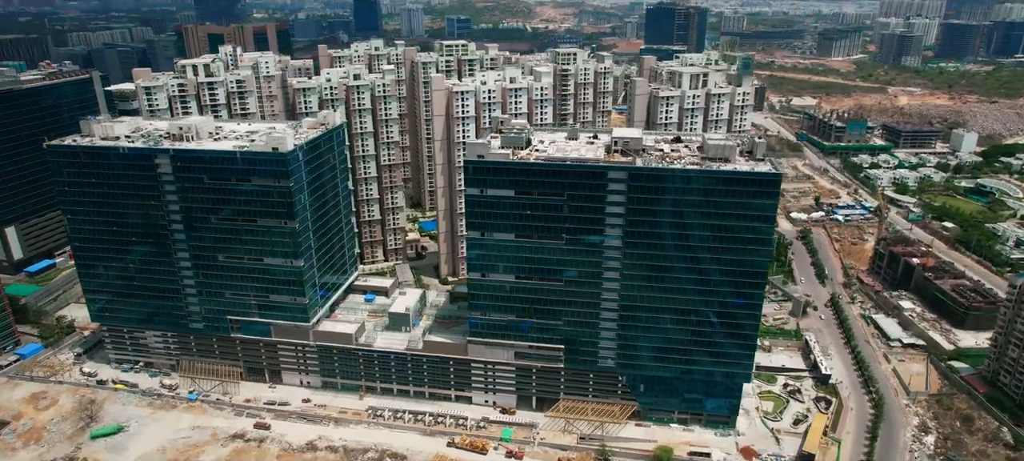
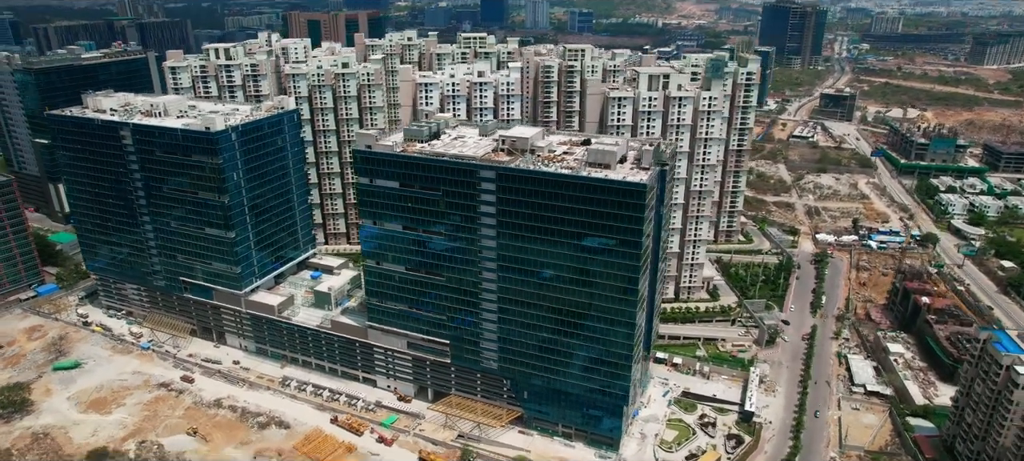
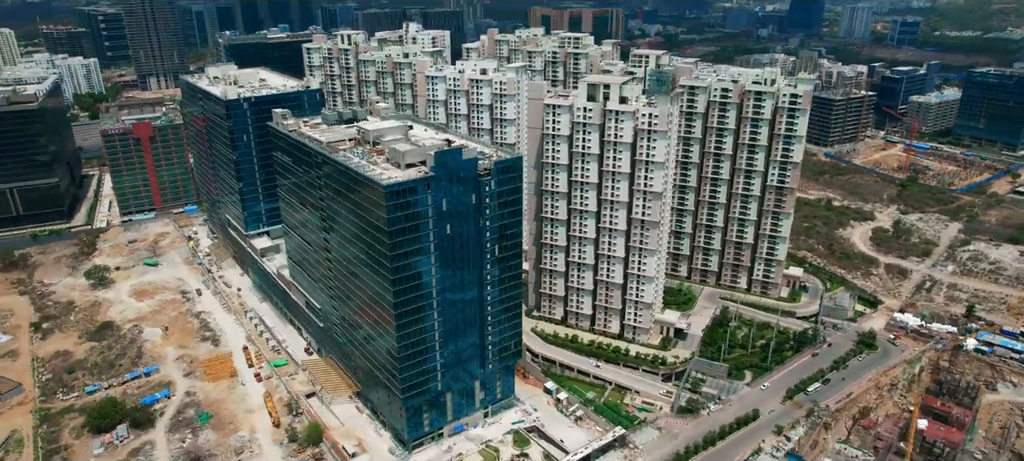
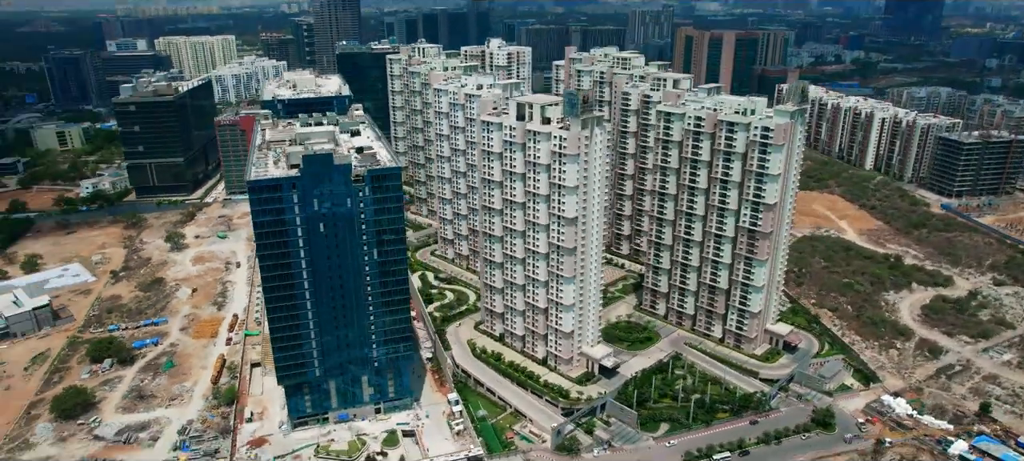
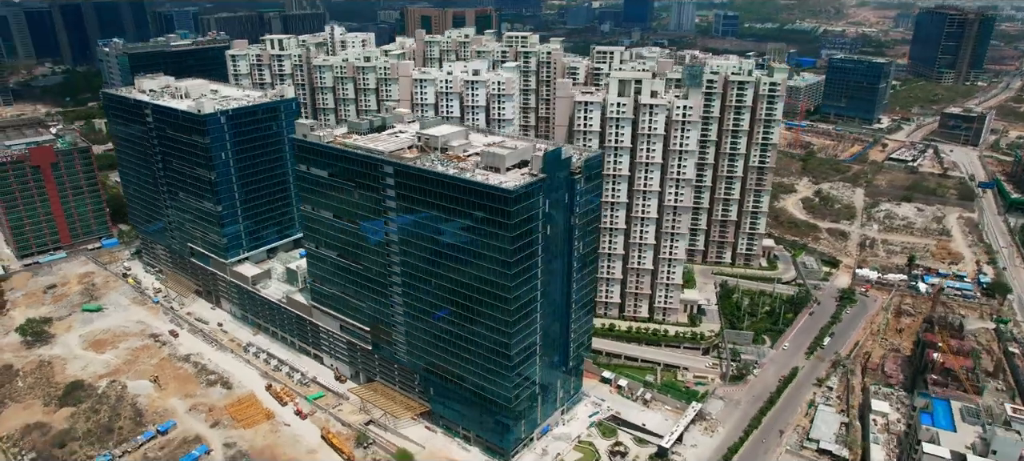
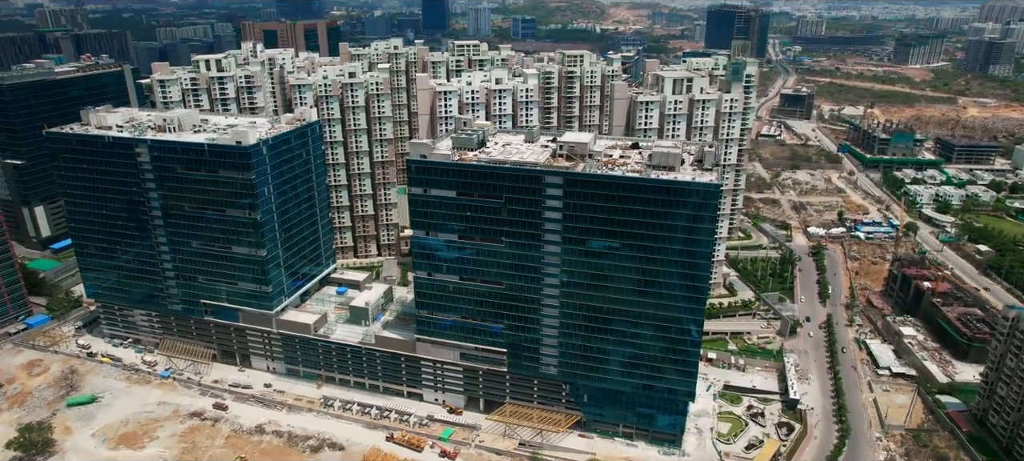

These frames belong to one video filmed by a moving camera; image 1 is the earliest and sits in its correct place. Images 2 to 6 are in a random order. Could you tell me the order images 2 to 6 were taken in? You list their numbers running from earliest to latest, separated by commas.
6, 2, 5, 3, 4
